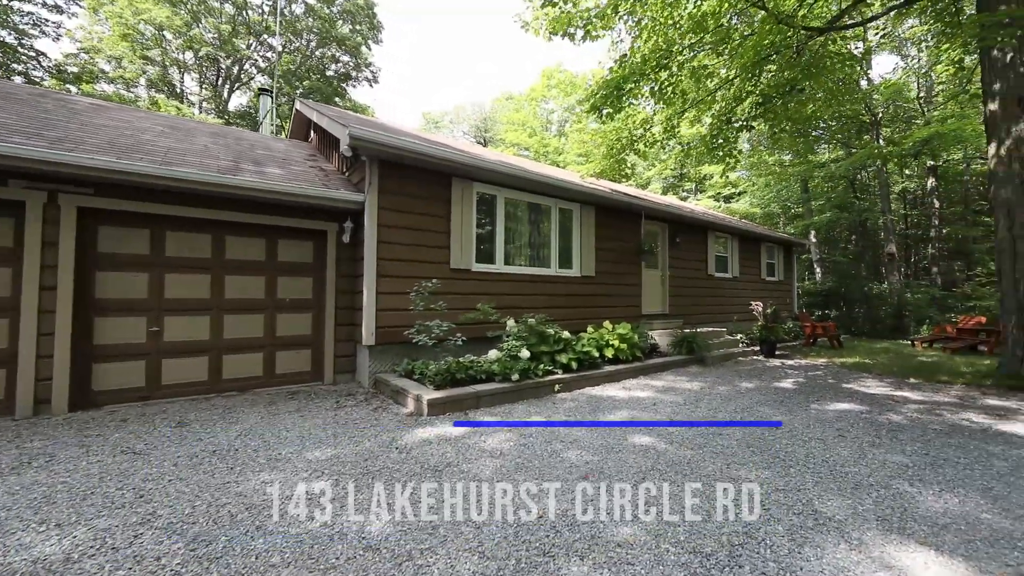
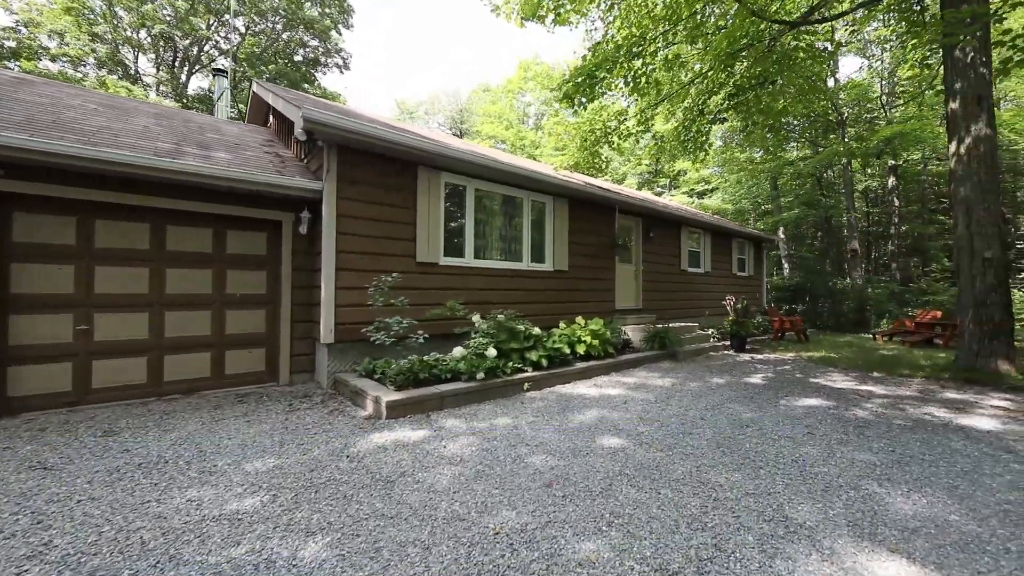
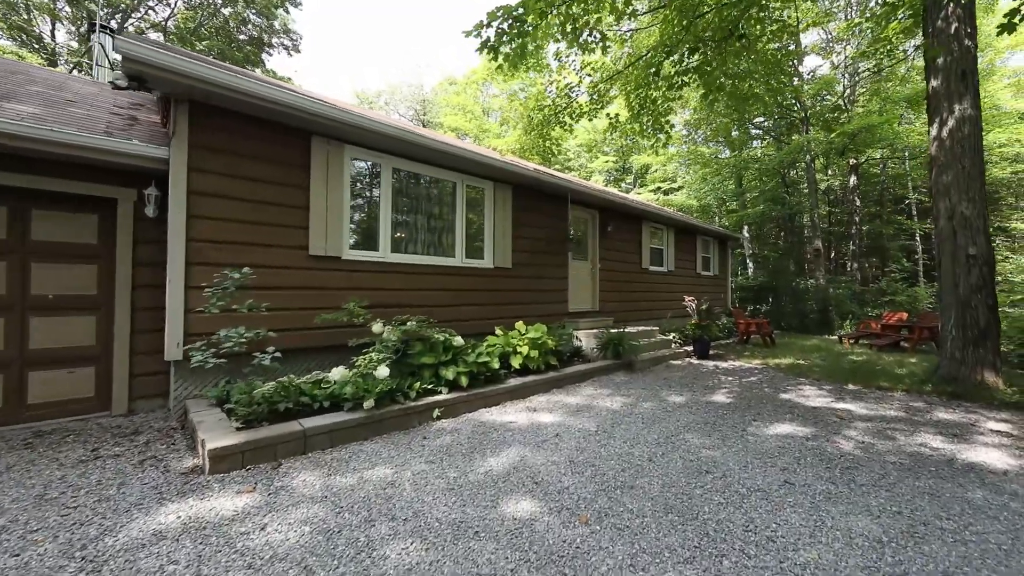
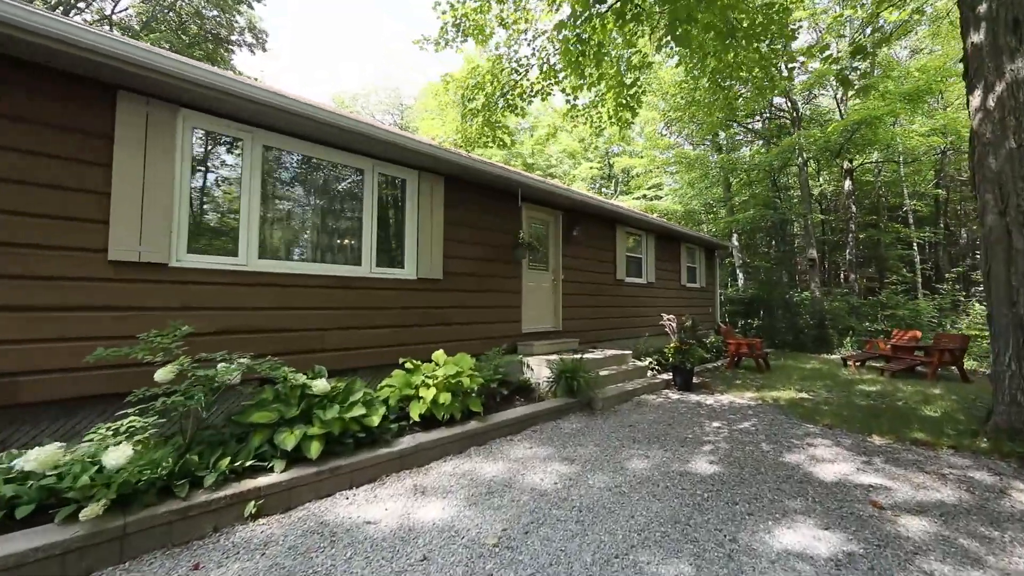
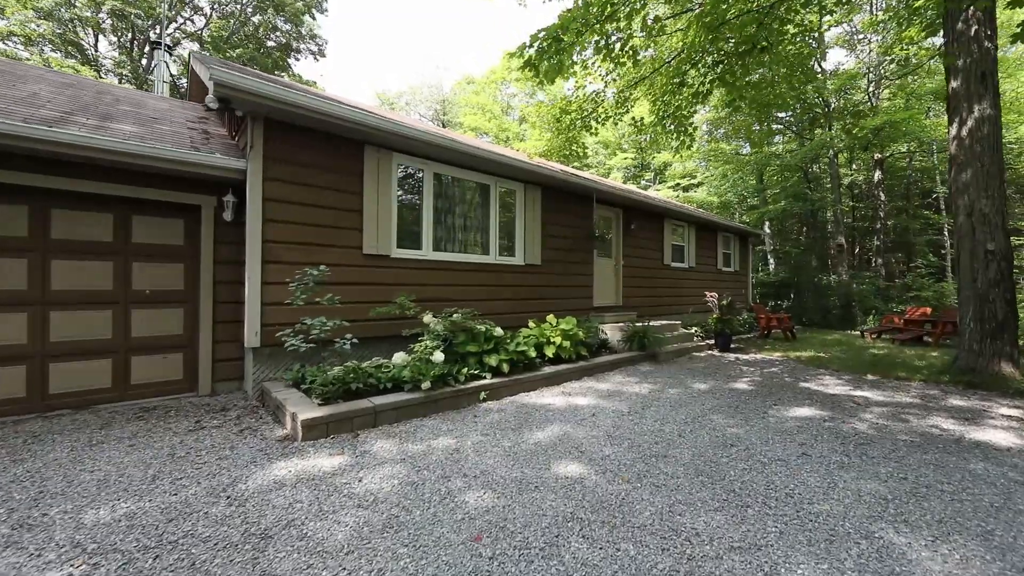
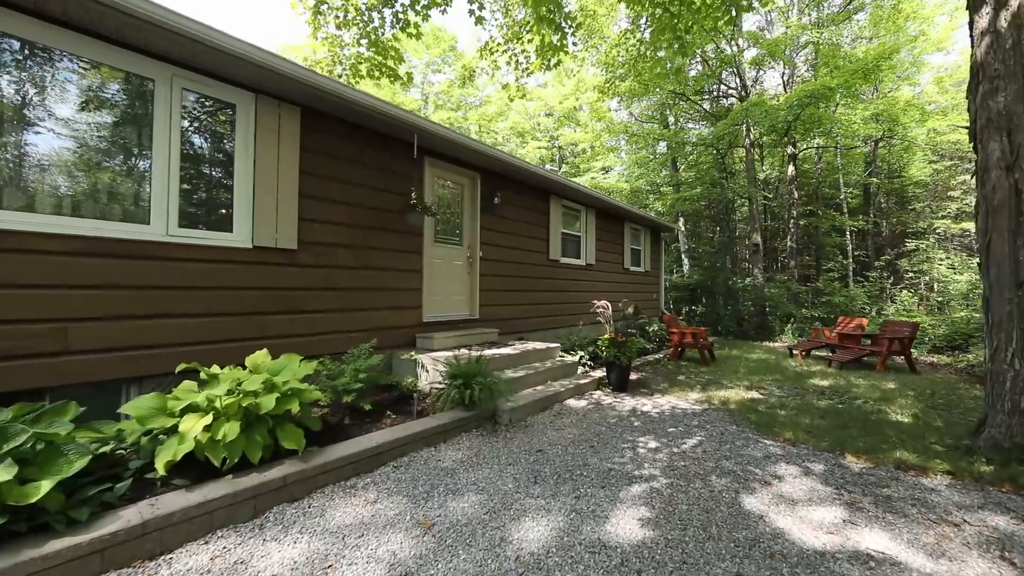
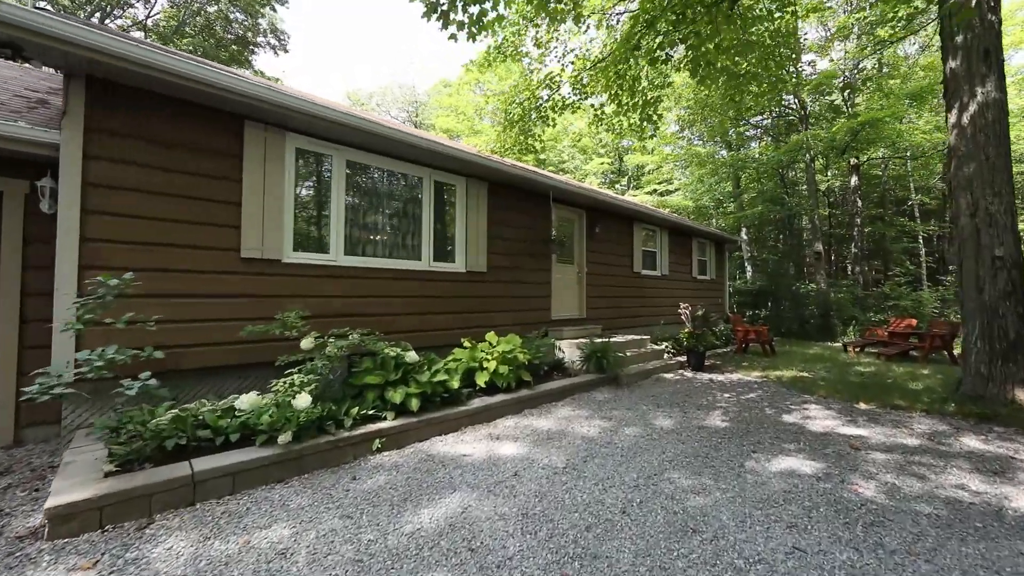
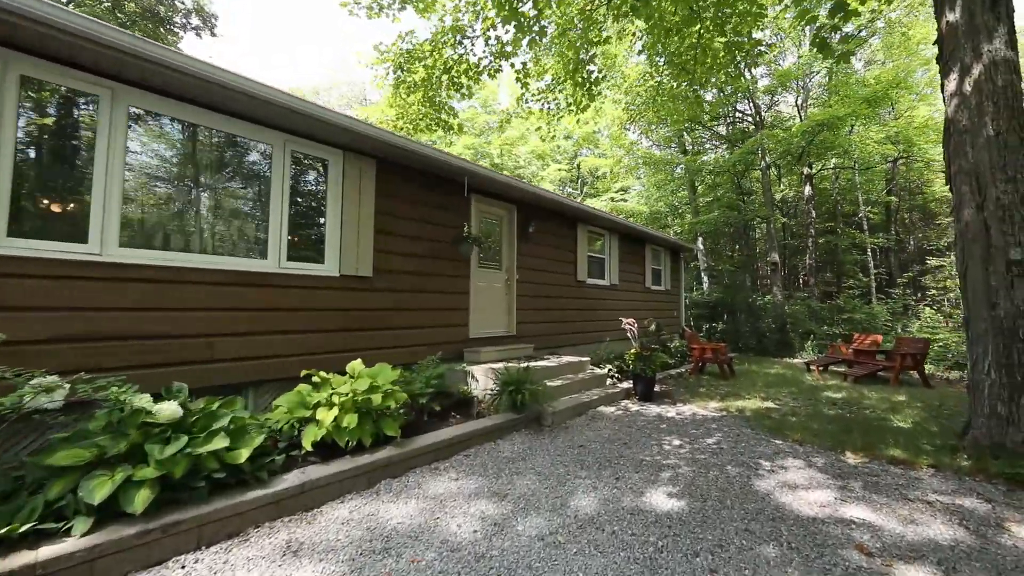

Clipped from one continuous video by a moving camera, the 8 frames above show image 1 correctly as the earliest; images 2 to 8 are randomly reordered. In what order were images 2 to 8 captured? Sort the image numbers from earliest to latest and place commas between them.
2, 5, 3, 7, 4, 8, 6
